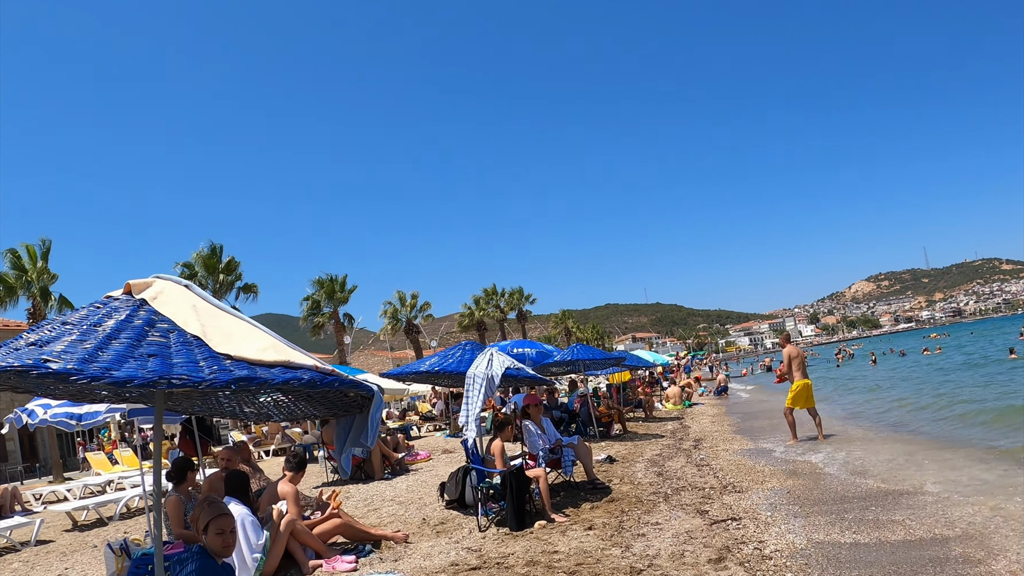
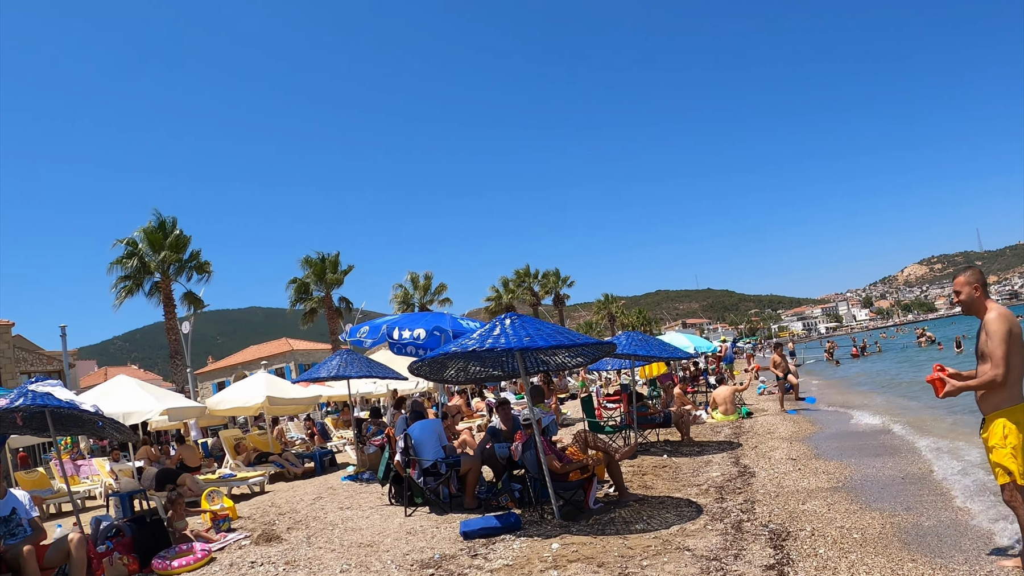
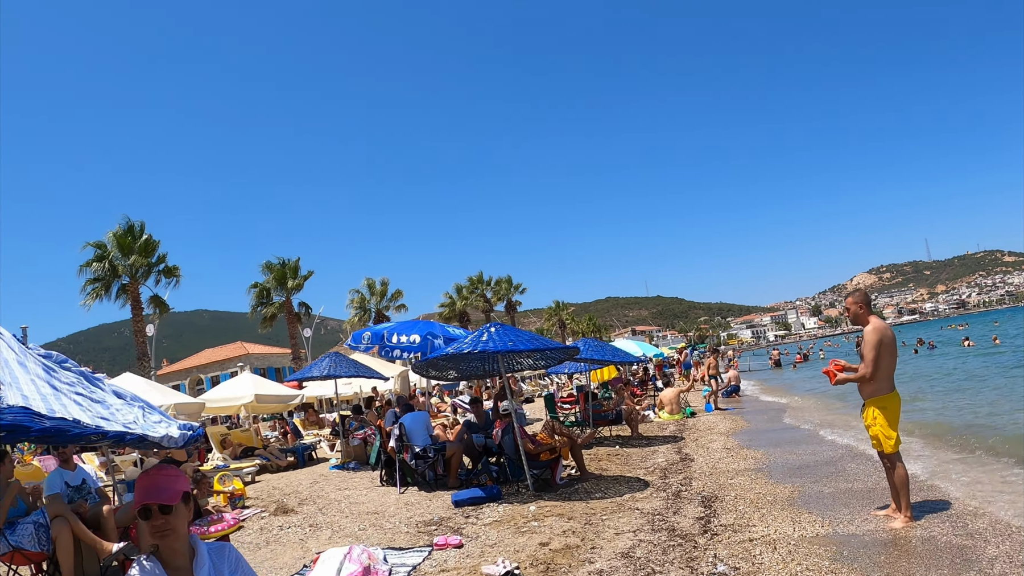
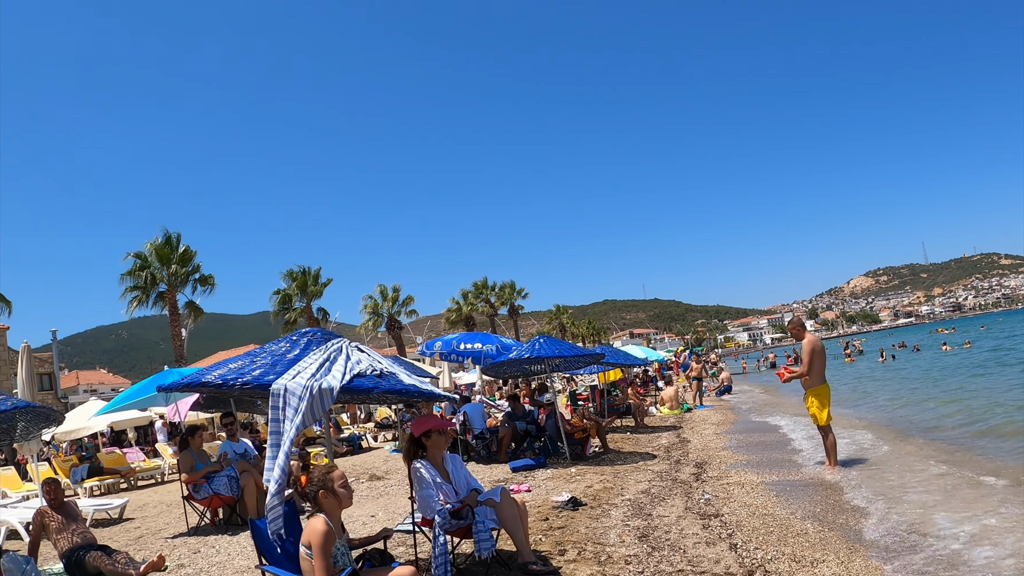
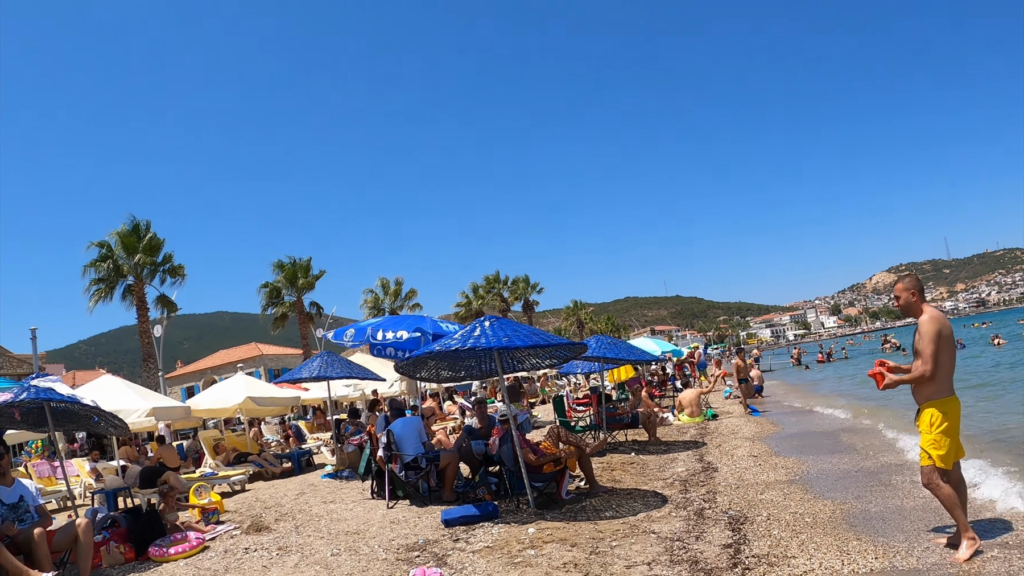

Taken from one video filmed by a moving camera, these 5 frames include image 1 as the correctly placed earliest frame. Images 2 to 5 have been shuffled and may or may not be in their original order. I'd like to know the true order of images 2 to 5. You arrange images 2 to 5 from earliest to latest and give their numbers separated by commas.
4, 3, 5, 2
